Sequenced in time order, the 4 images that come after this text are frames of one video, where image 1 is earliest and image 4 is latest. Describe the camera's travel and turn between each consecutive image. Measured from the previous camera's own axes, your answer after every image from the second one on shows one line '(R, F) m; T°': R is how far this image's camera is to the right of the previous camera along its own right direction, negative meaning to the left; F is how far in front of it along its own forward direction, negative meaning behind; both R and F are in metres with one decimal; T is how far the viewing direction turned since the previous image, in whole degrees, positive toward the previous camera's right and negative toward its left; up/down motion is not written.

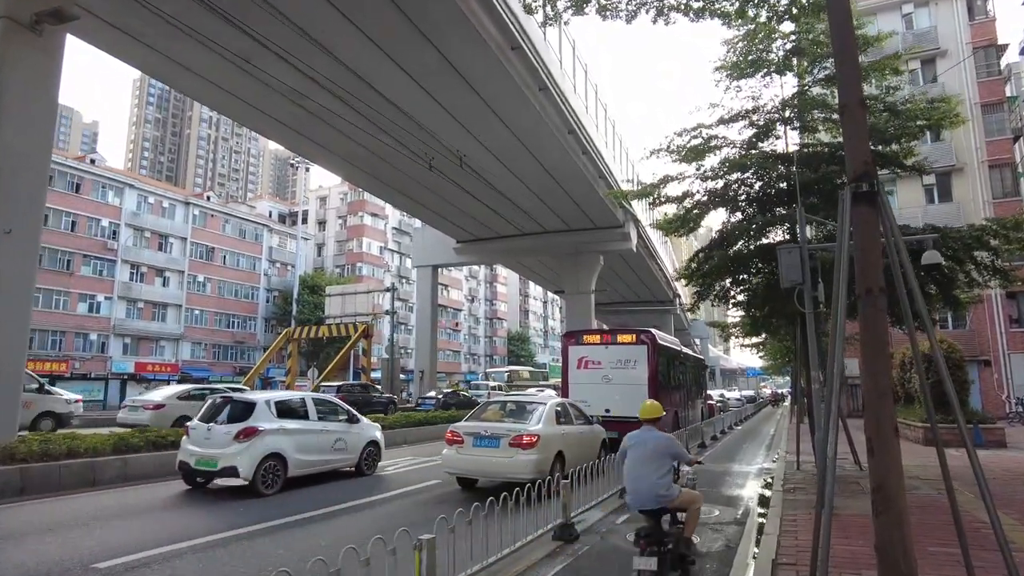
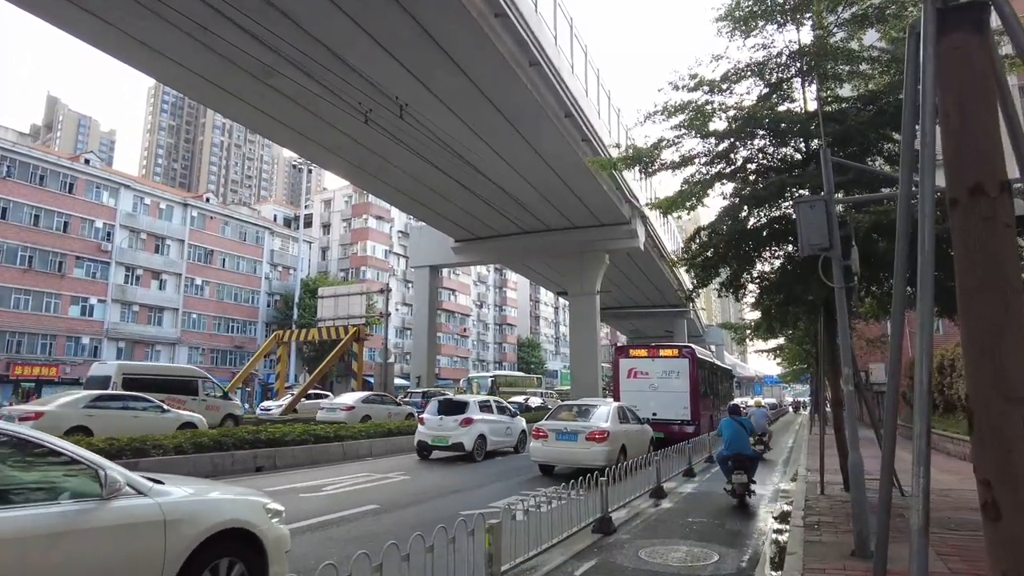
(+0.6, +1.5) m; -1°
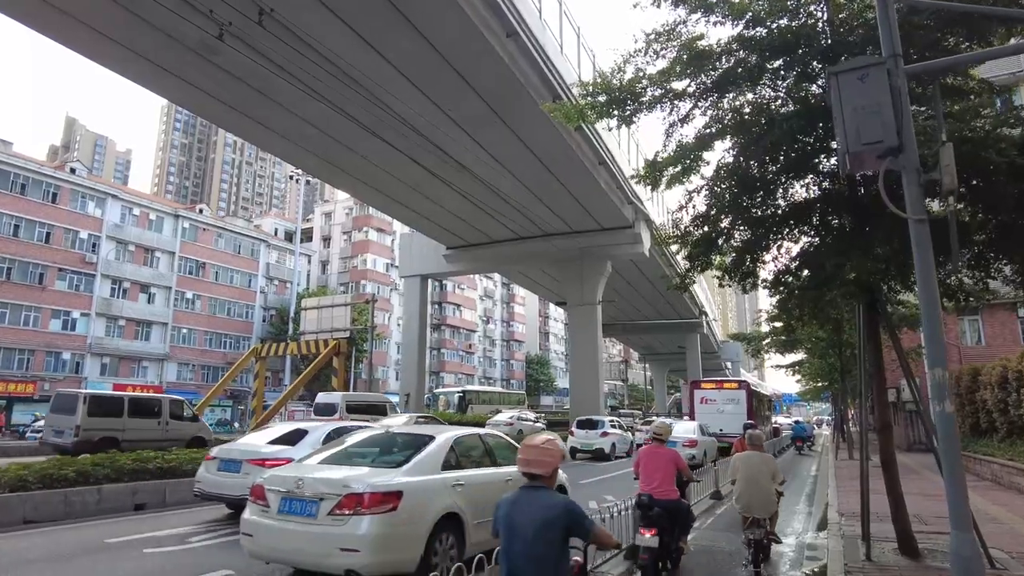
(+0.7, +1.9) m; -1°
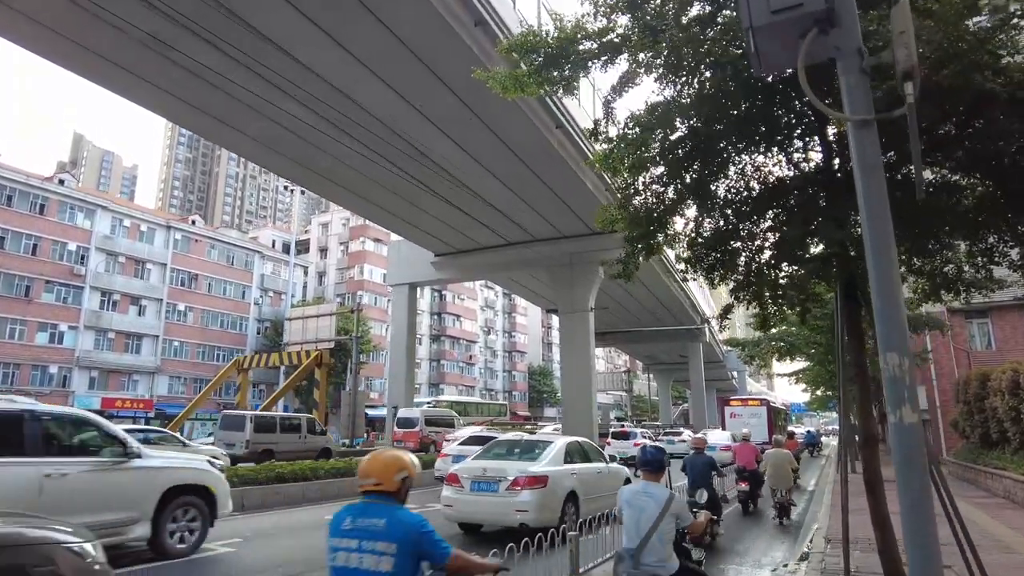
(+0.7, +0.8) m; -1°
